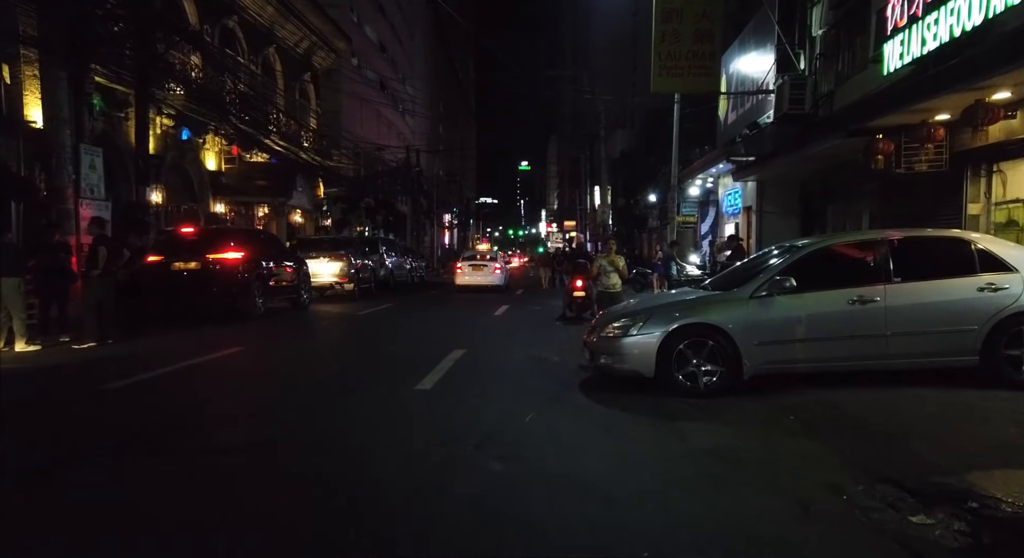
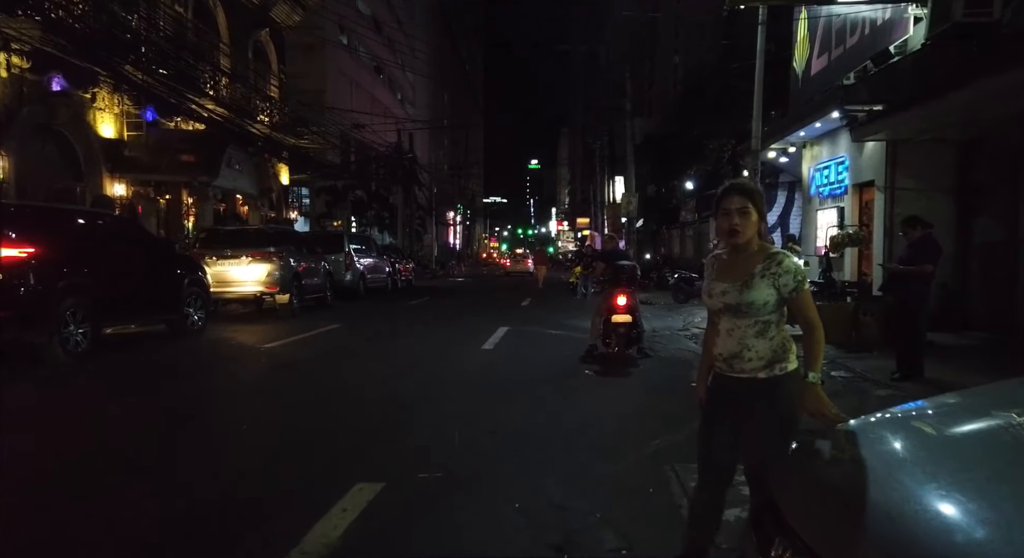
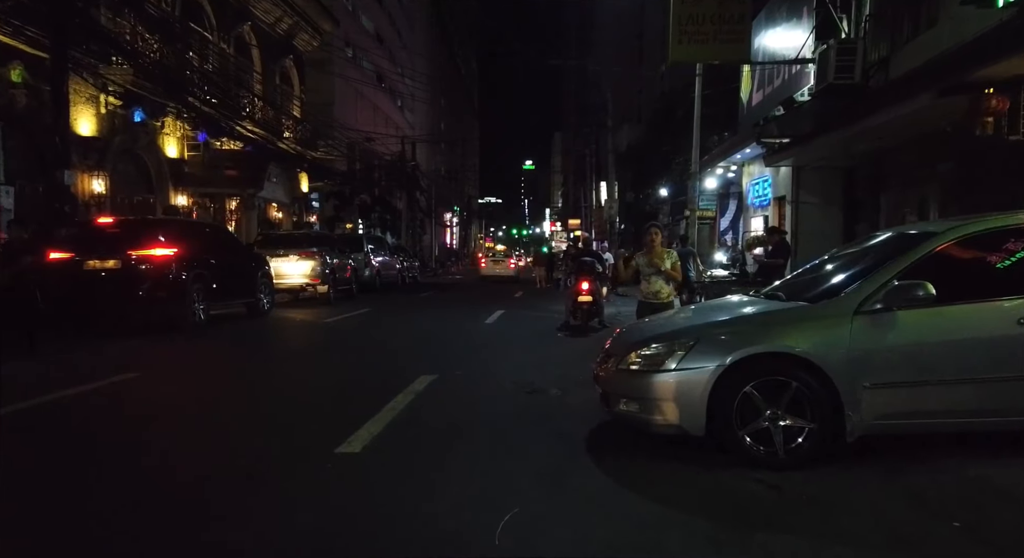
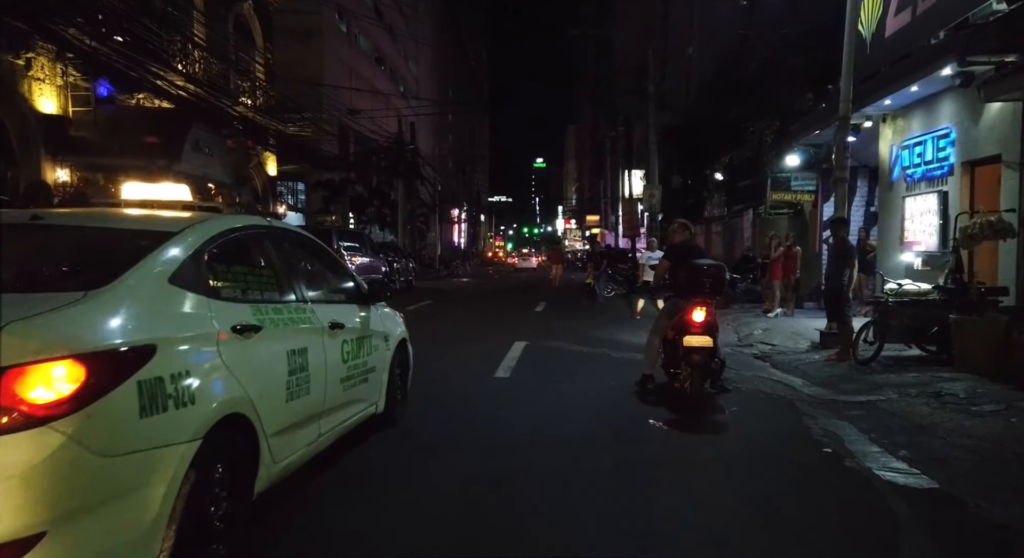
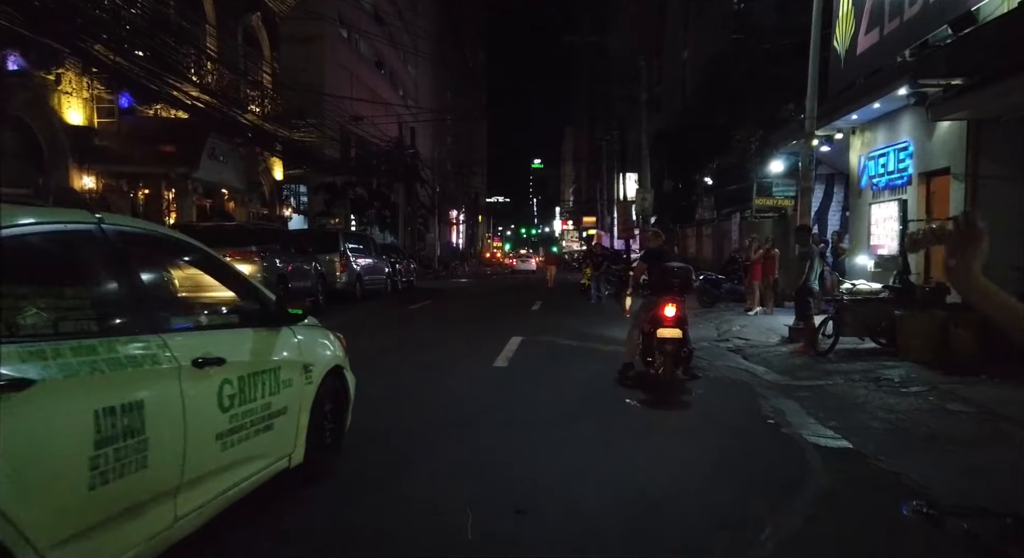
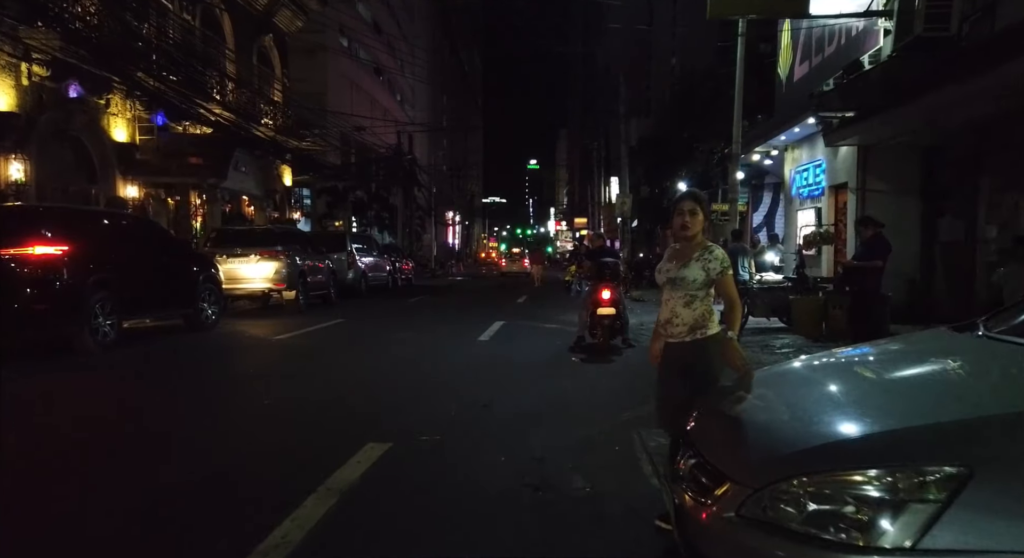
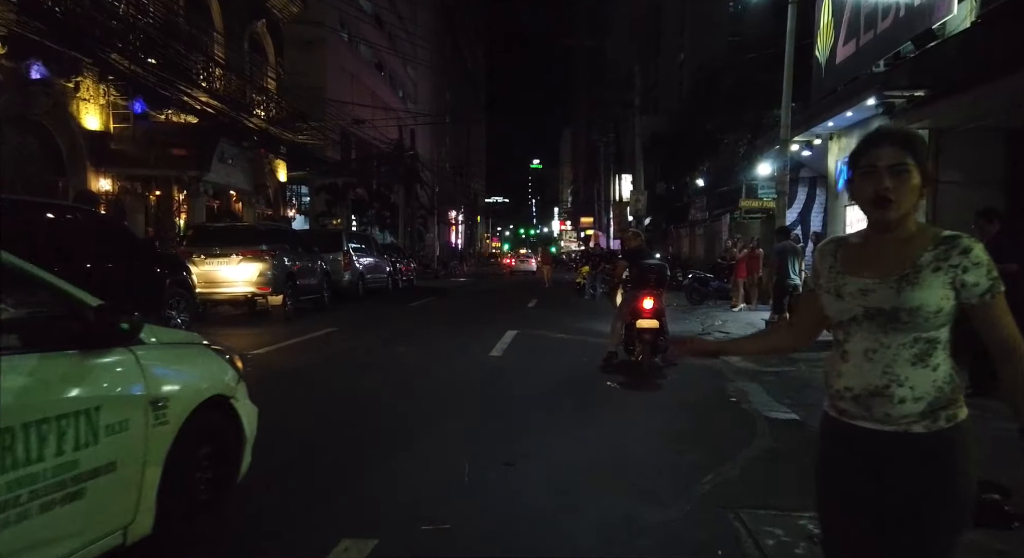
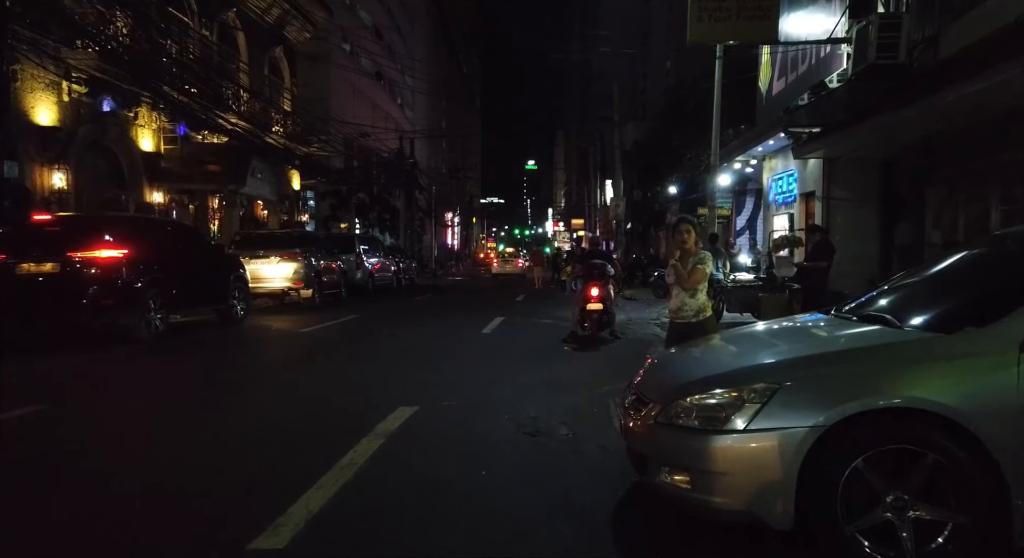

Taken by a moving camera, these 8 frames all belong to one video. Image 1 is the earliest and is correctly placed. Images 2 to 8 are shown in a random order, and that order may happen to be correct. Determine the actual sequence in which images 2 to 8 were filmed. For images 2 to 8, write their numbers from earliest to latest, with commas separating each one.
3, 8, 6, 2, 7, 5, 4
